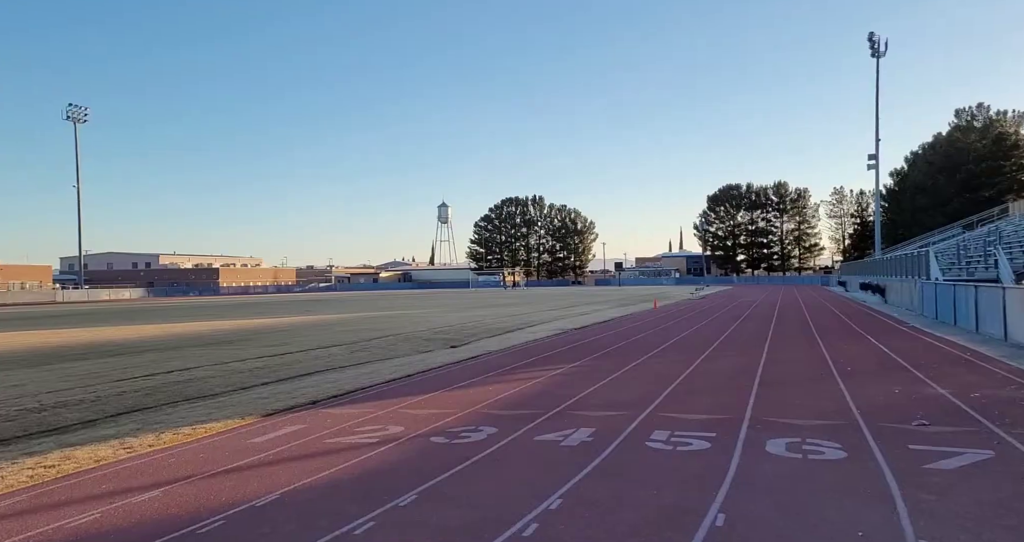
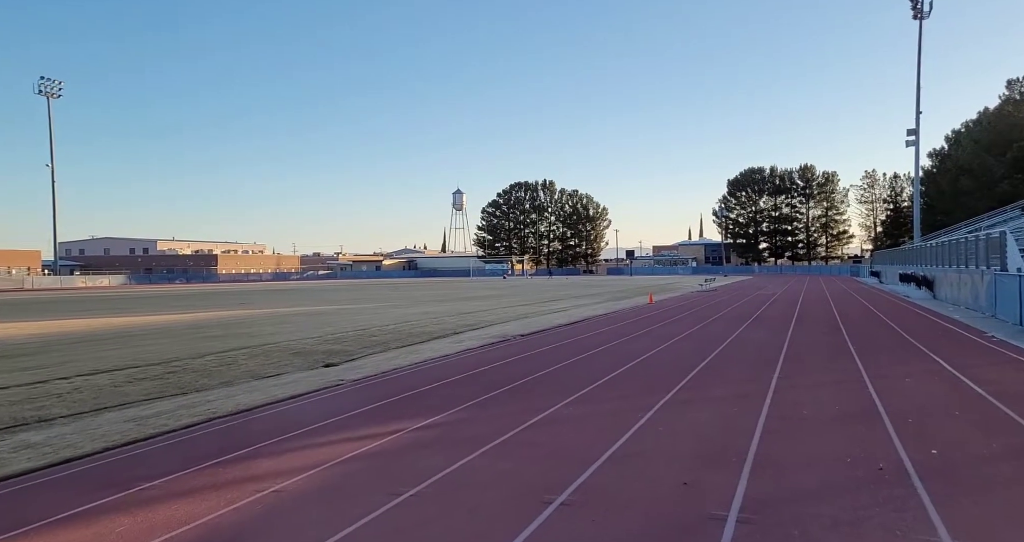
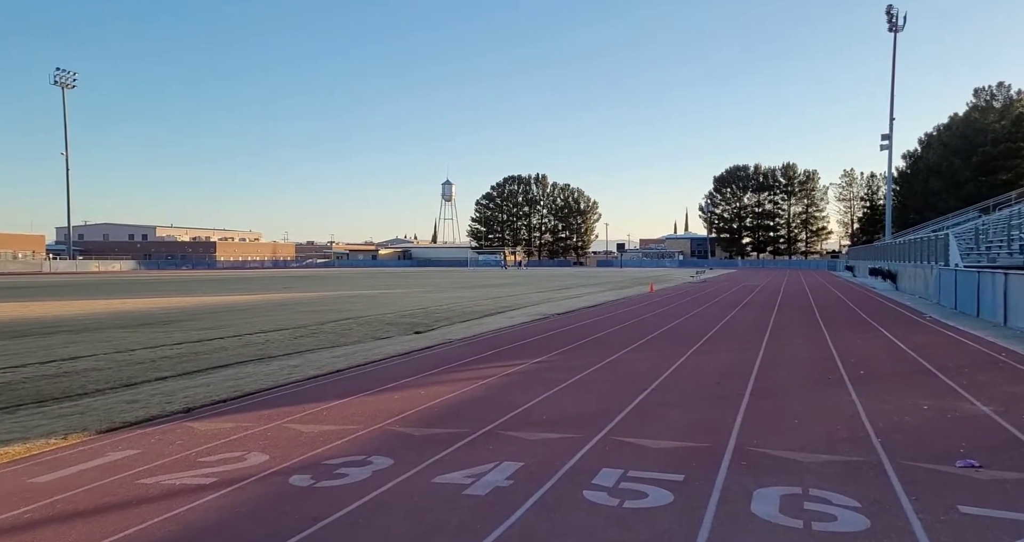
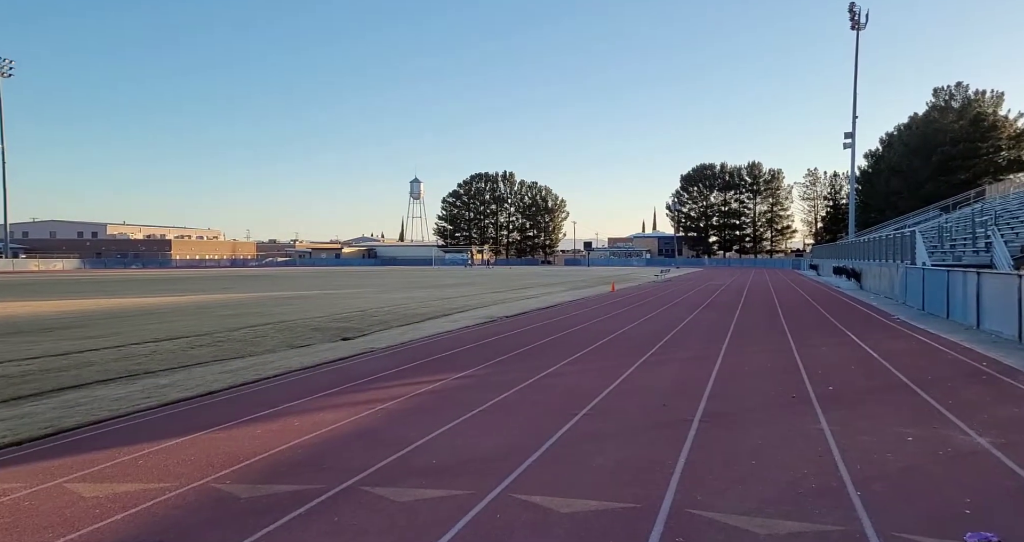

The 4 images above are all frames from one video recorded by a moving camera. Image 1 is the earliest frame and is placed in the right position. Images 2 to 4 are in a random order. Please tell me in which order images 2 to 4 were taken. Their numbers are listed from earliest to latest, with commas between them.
3, 4, 2
